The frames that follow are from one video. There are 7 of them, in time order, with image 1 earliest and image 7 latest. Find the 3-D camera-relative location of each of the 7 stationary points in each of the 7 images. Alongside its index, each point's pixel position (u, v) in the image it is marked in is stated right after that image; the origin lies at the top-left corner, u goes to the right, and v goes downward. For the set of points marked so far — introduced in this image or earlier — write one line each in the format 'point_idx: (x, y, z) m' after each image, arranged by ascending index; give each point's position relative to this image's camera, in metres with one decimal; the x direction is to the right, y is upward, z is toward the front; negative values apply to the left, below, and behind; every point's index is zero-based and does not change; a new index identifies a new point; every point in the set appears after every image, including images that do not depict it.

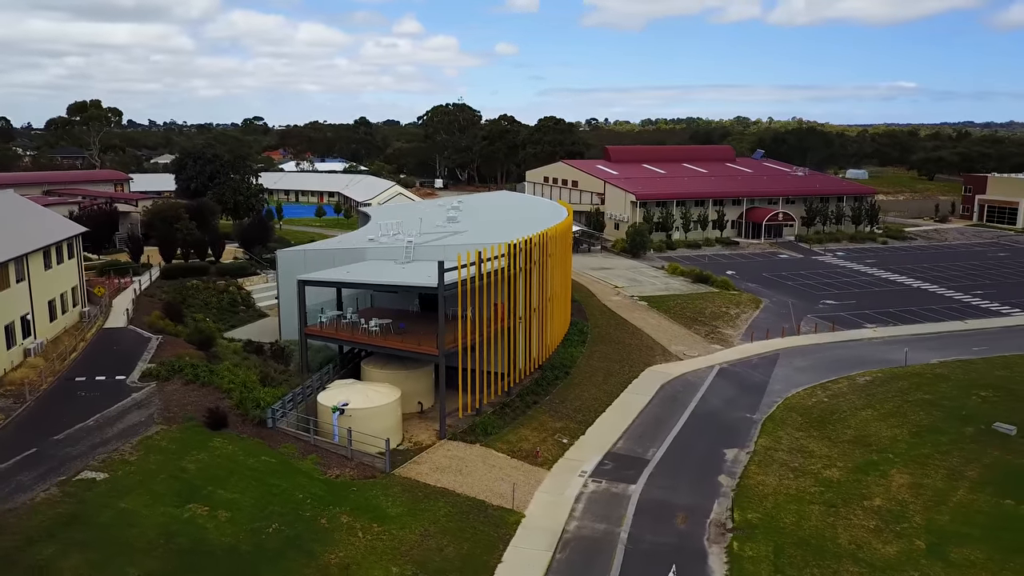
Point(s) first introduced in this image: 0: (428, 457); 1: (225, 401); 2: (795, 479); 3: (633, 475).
0: (-1.9, -4.0, +19.3) m
1: (-6.8, -2.7, +19.7) m
2: (+6.9, -4.7, +19.9) m
3: (+3.0, -4.5, +19.8) m
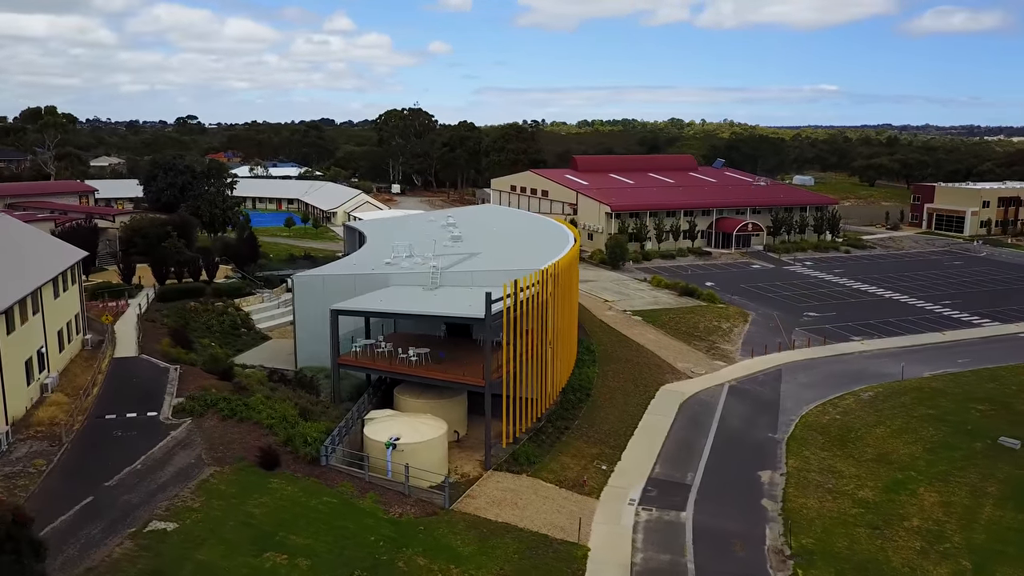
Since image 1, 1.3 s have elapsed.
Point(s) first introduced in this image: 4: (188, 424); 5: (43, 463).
0: (-0.7, -4.7, +19.2) m
1: (-5.6, -3.5, +19.2) m
2: (+8.1, -5.3, +20.5) m
3: (+4.2, -5.2, +20.2) m
4: (-7.9, -3.3, +19.9) m
5: (-9.8, -3.7, +17.2) m
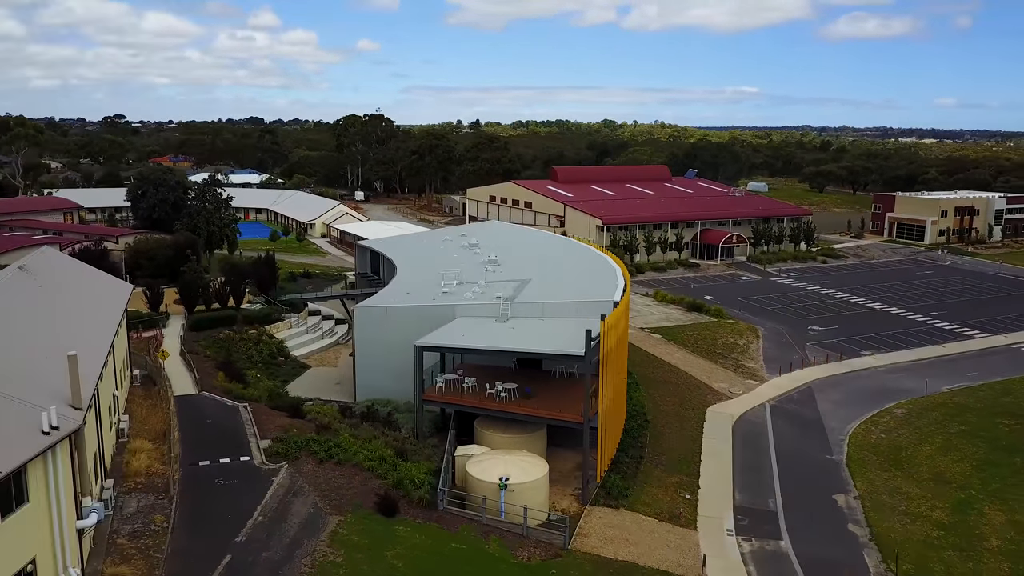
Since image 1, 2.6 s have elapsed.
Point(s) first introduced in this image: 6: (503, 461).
0: (+1.8, -5.6, +19.4) m
1: (-3.1, -4.5, +19.0) m
2: (+10.5, -6.2, +21.5) m
3: (+6.7, -6.1, +20.7) m
4: (-5.4, -4.3, +19.5) m
5: (-7.1, -4.7, +16.6) m
6: (-0.2, -4.3, +20.0) m
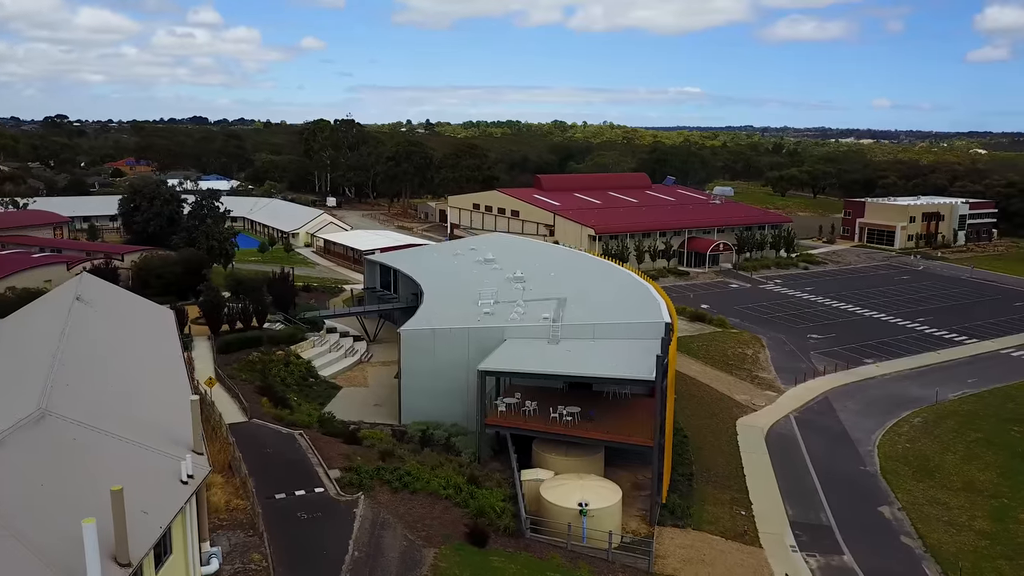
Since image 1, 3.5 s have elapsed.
0: (+3.7, -6.3, +19.8) m
1: (-1.2, -5.2, +19.1) m
2: (+12.2, -6.7, +22.4) m
3: (+8.4, -6.7, +21.4) m
4: (-3.5, -5.0, +19.4) m
5: (-5.1, -5.4, +16.4) m
6: (+1.6, -4.9, +20.3) m
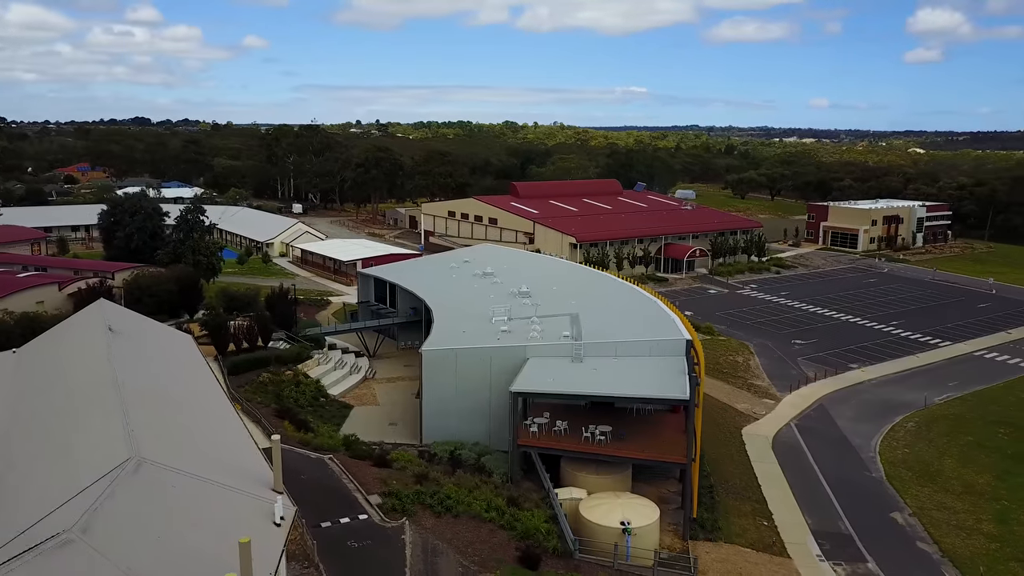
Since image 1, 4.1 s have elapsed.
0: (+4.7, -6.8, +20.3) m
1: (-0.1, -5.8, +19.3) m
2: (+13.1, -7.1, +23.5) m
3: (+9.4, -7.2, +22.3) m
4: (-2.5, -5.6, +19.5) m
5: (-3.8, -6.1, +16.5) m
6: (+2.6, -5.5, +20.7) m
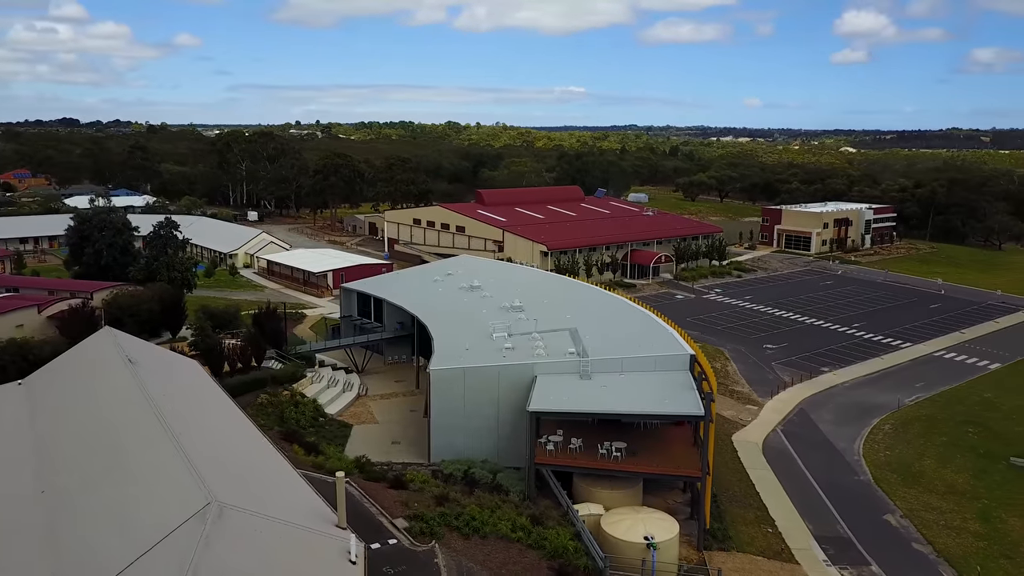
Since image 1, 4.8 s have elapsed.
0: (+5.4, -7.3, +21.0) m
1: (+0.6, -6.4, +19.7) m
2: (+13.5, -7.5, +24.8) m
3: (+9.9, -7.6, +23.3) m
4: (-1.8, -6.2, +19.7) m
5: (-2.9, -6.7, +16.6) m
6: (+3.2, -6.0, +21.3) m
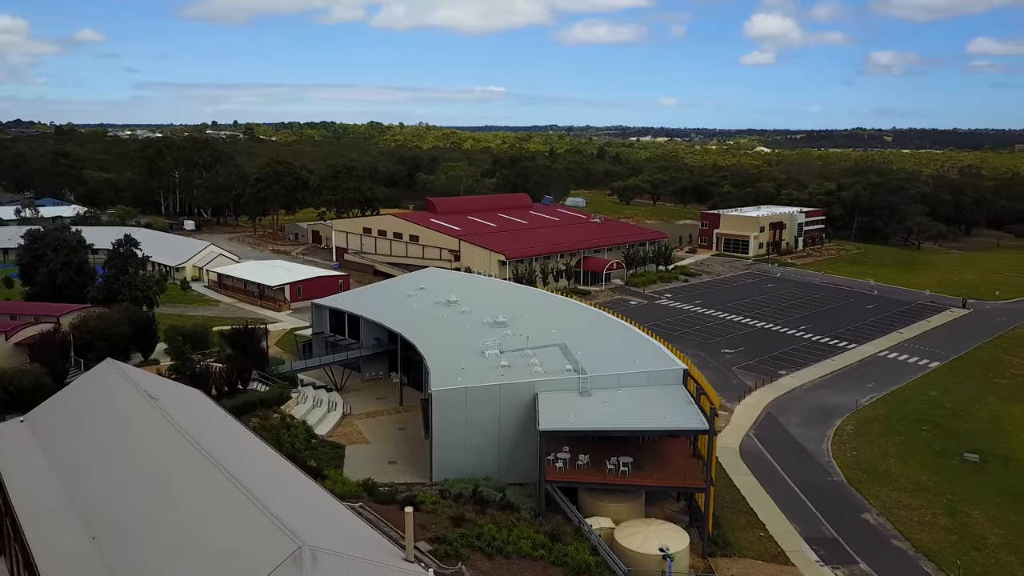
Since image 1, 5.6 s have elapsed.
0: (+5.9, -7.9, +22.2) m
1: (+1.2, -7.0, +20.4) m
2: (+13.6, -7.9, +26.6) m
3: (+10.1, -8.1, +24.8) m
4: (-1.1, -6.9, +20.2) m
5: (-2.0, -7.4, +17.0) m
6: (+3.7, -6.6, +22.2) m
